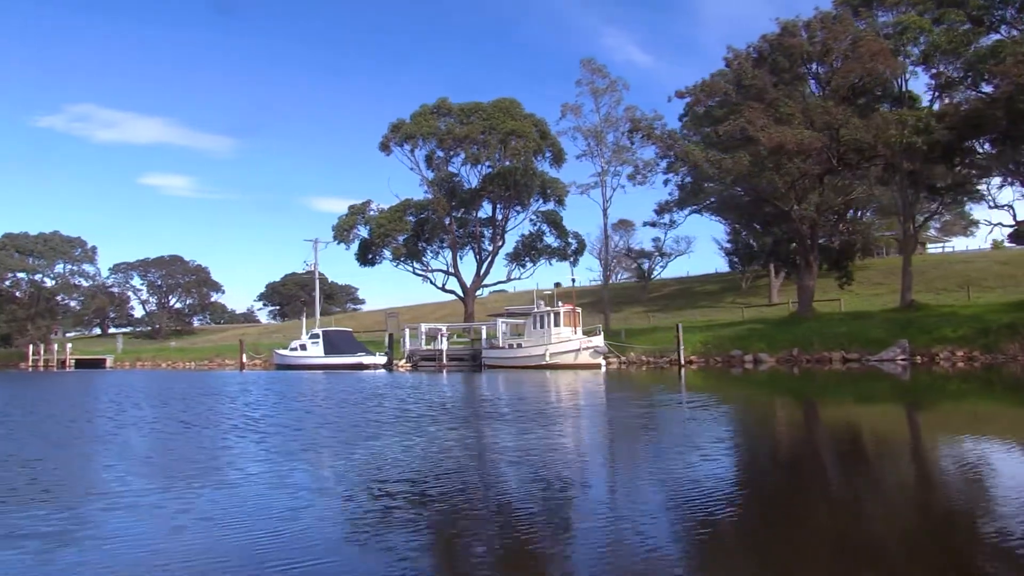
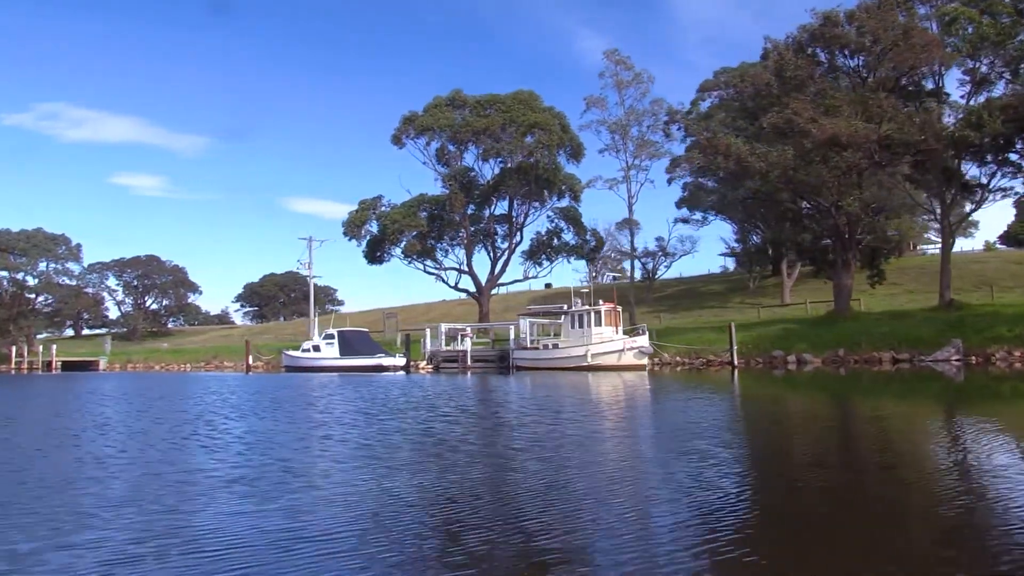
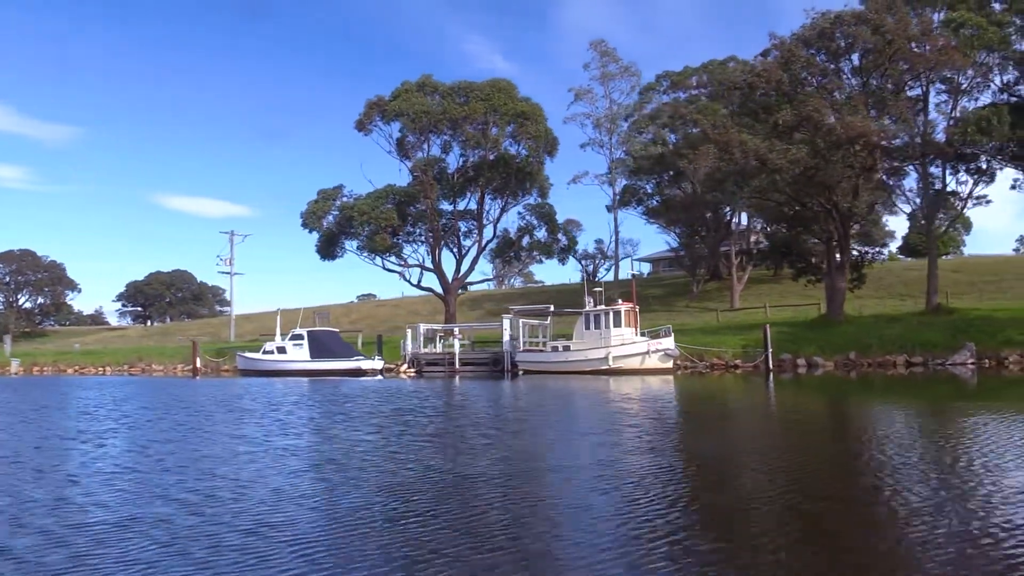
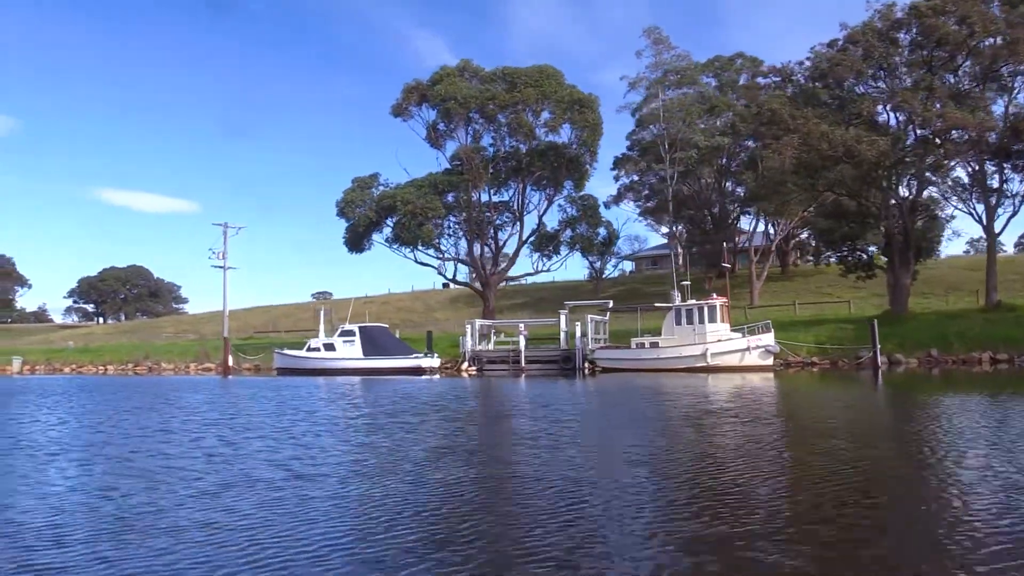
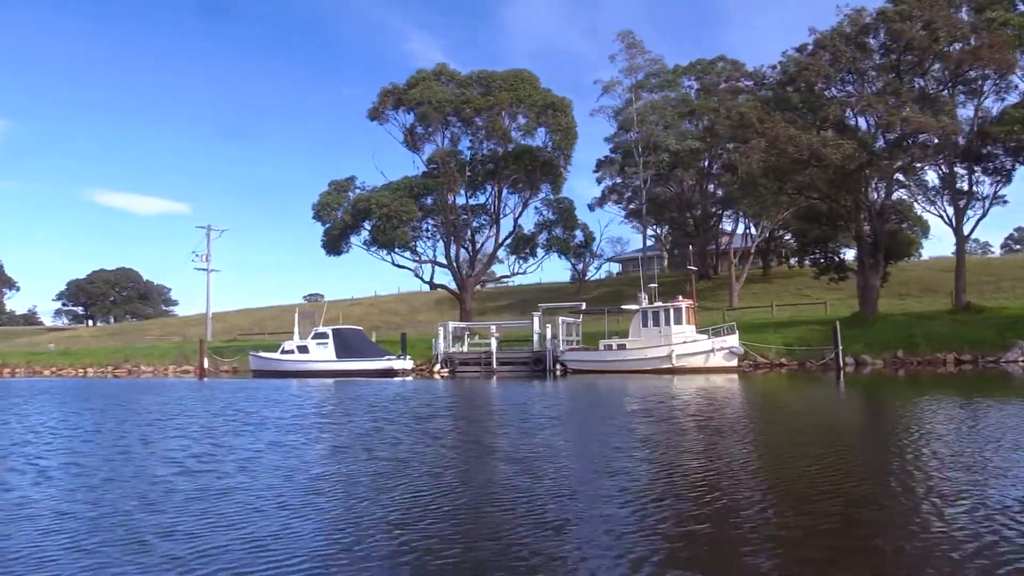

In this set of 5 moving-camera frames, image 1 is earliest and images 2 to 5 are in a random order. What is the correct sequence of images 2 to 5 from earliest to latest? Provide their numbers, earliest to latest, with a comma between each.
2, 3, 5, 4
